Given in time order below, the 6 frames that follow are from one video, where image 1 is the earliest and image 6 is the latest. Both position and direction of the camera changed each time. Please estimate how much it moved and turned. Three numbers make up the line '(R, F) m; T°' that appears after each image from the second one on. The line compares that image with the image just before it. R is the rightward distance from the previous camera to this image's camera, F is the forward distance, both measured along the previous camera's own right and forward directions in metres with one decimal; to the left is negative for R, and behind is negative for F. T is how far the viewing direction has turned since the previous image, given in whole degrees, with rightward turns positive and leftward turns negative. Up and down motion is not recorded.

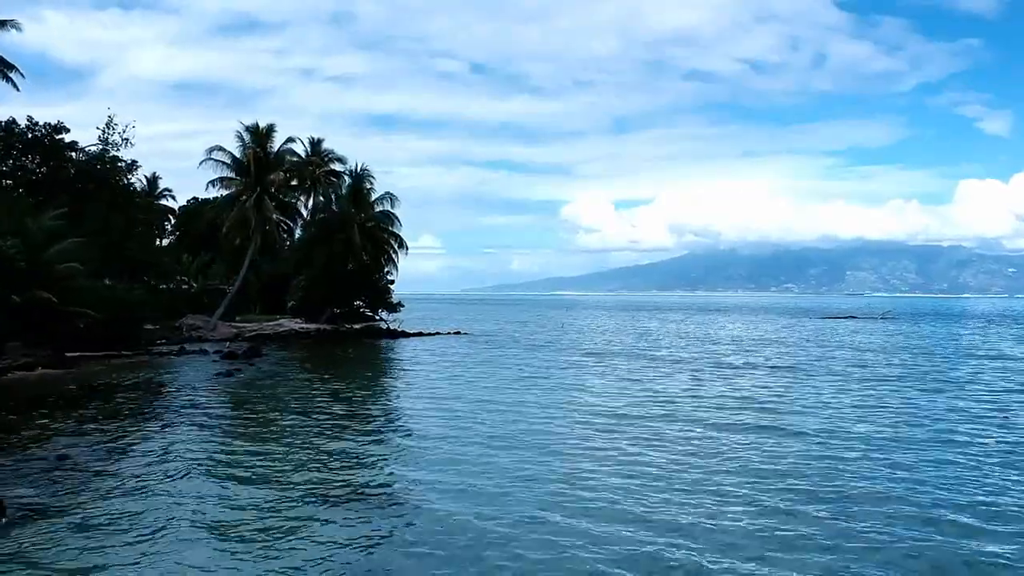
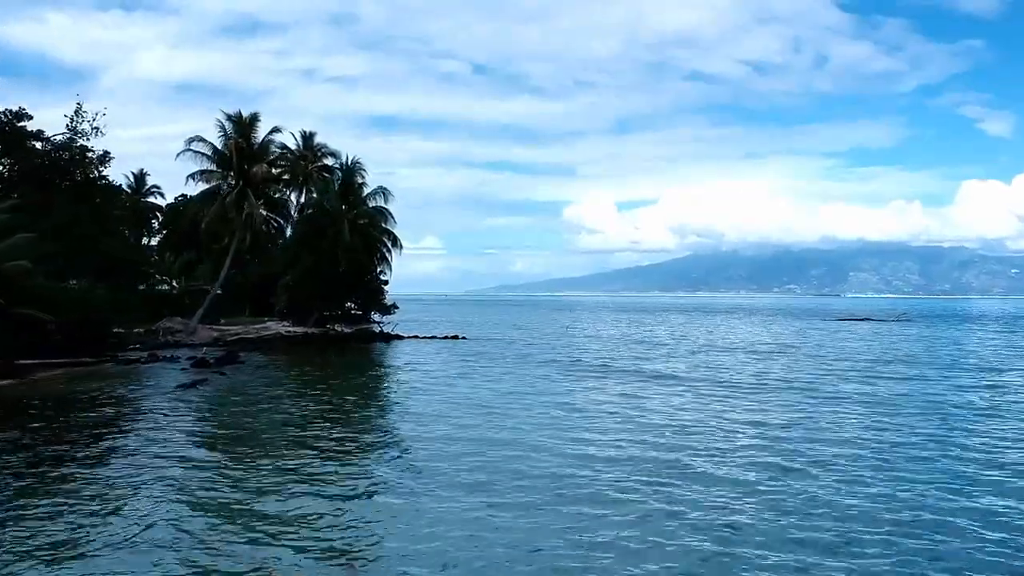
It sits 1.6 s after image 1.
(0.0, +2.6) m; 0°
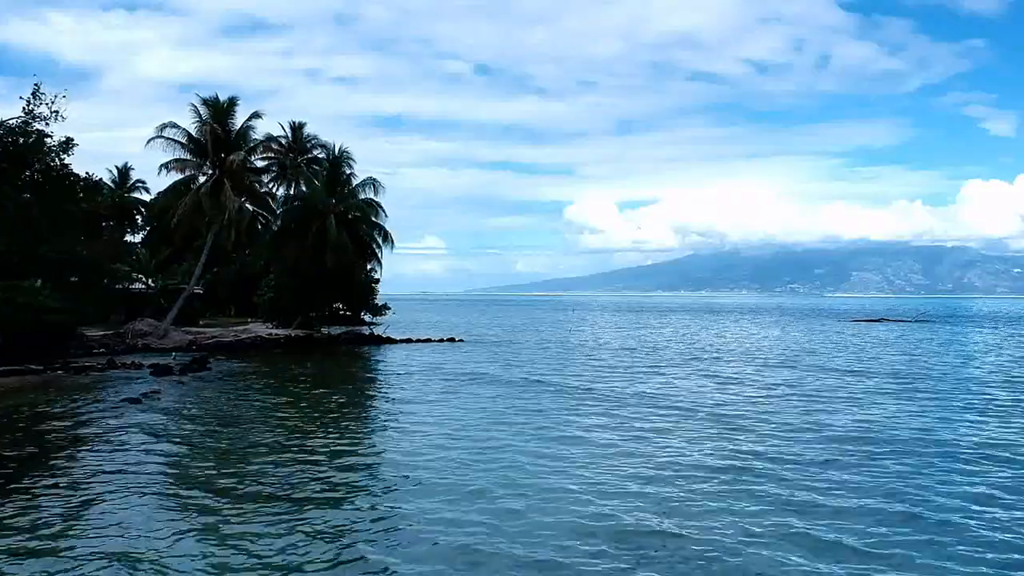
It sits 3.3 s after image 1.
(0.0, +2.9) m; 0°
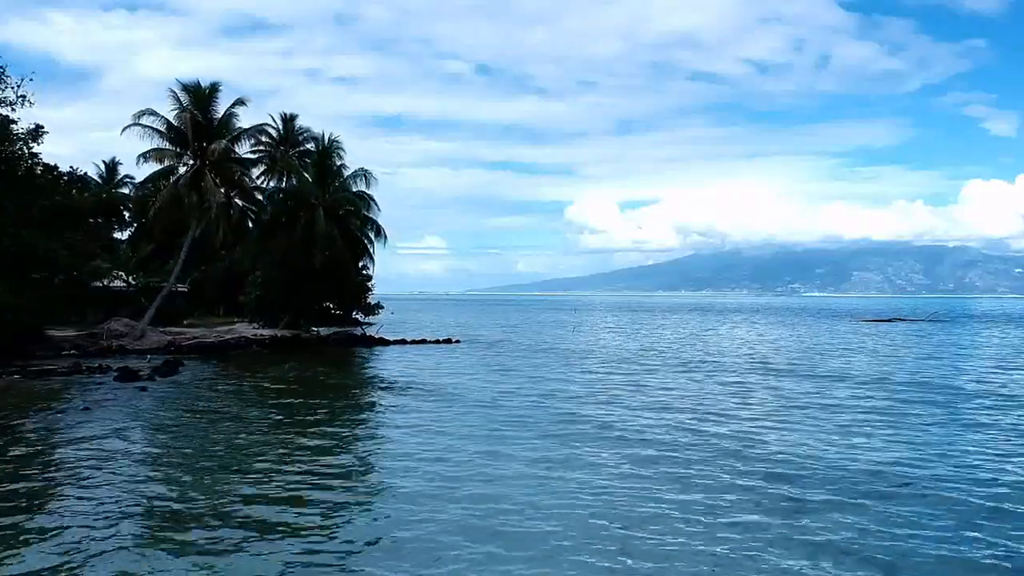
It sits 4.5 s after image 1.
(0.0, +2.0) m; 0°
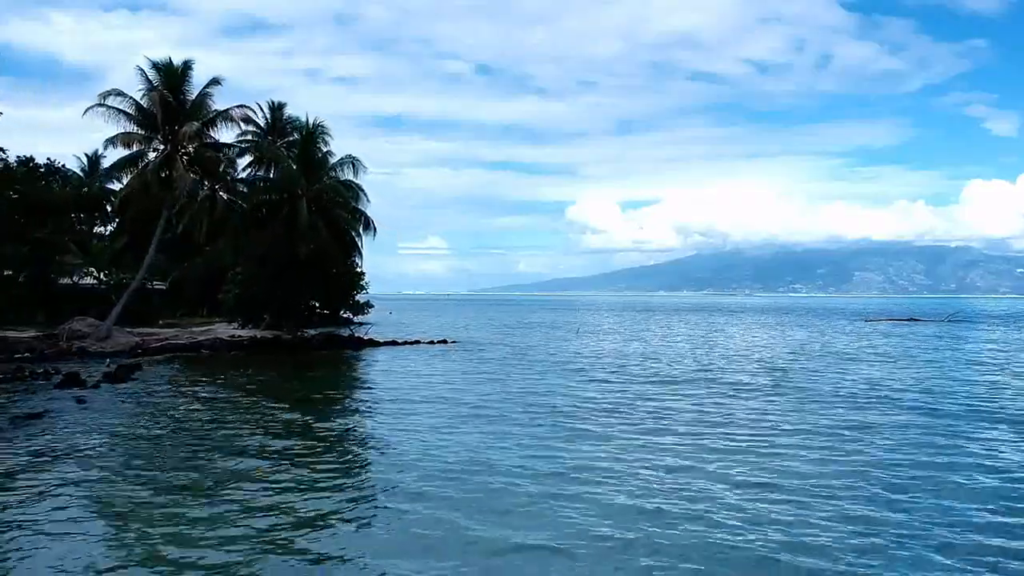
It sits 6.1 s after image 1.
(0.0, +2.6) m; 0°
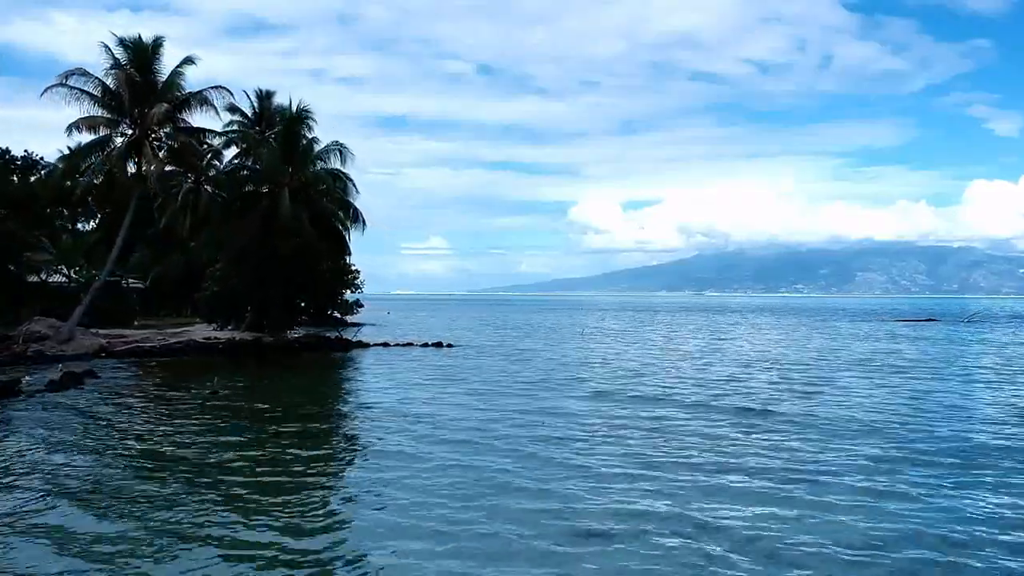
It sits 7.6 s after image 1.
(0.0, +2.4) m; 0°
